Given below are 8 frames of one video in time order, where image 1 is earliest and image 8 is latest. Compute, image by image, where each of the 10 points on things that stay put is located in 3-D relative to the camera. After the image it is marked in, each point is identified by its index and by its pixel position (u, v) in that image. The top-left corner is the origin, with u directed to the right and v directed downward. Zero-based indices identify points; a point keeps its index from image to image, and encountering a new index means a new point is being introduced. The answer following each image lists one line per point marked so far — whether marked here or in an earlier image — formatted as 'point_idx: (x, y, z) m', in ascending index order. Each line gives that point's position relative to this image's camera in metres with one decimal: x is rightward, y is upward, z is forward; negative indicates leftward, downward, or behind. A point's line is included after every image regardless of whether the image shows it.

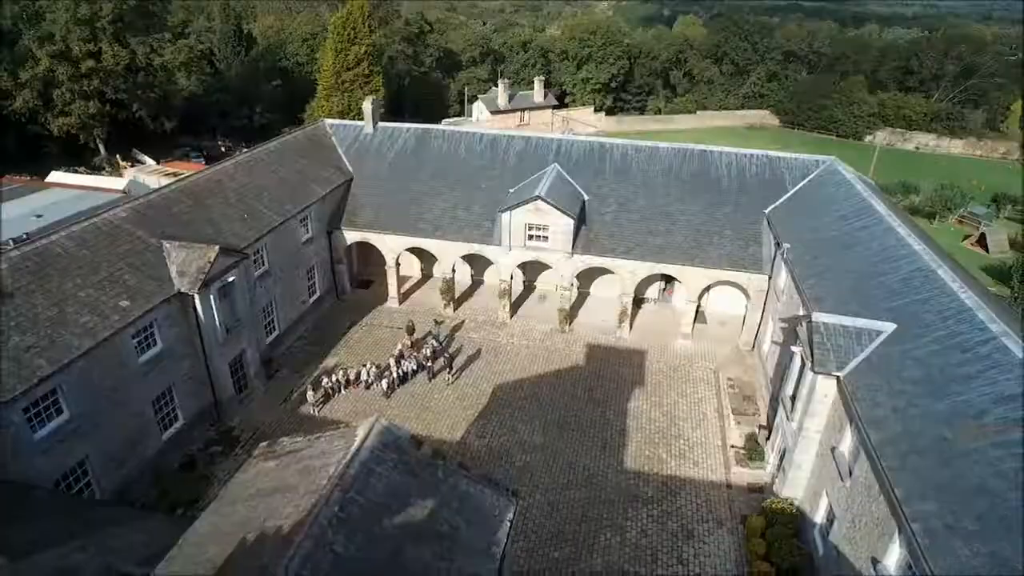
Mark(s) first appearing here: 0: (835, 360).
0: (+9.9, -2.2, +17.2) m
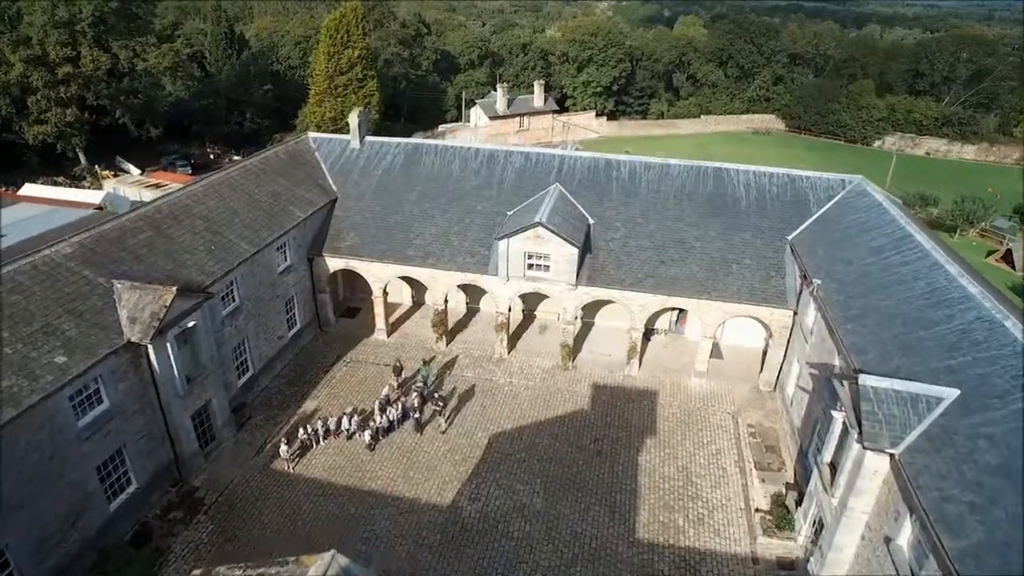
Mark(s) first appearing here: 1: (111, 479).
0: (+9.8, -3.8, +14.6) m
1: (-13.3, -6.3, +18.6) m
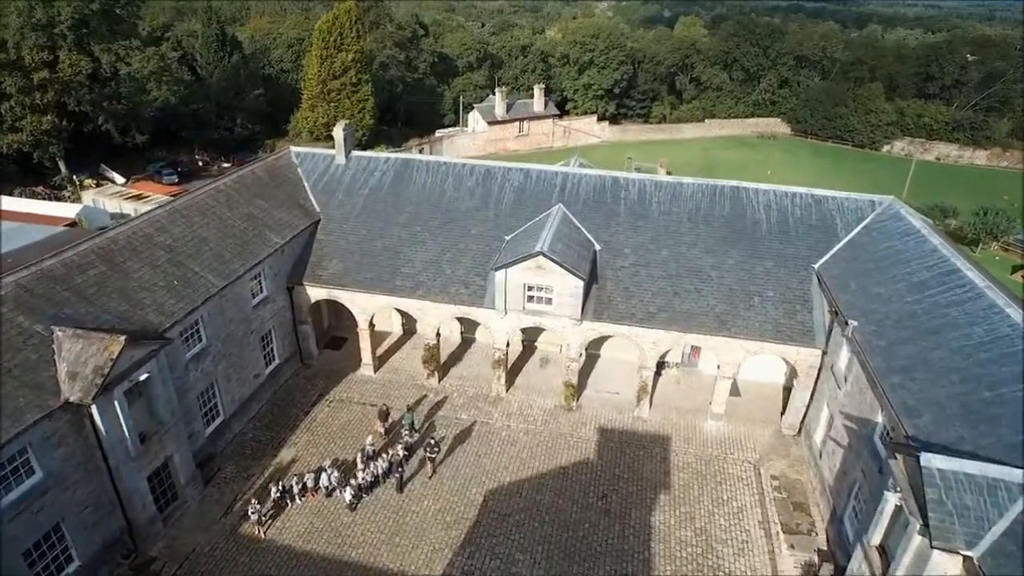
0: (+9.8, -5.3, +12.2) m
1: (-13.4, -7.8, +16.1) m
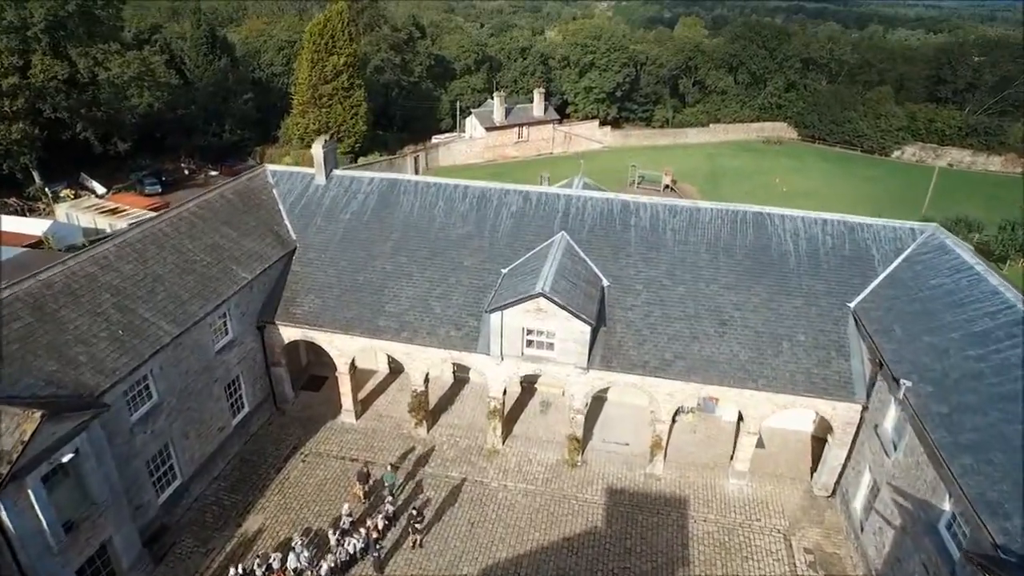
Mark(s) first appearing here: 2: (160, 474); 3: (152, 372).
0: (+9.7, -6.9, +9.4) m
1: (-13.5, -9.4, +13.3) m
2: (-12.1, -6.3, +19.1) m
3: (-11.8, -2.7, +18.3) m
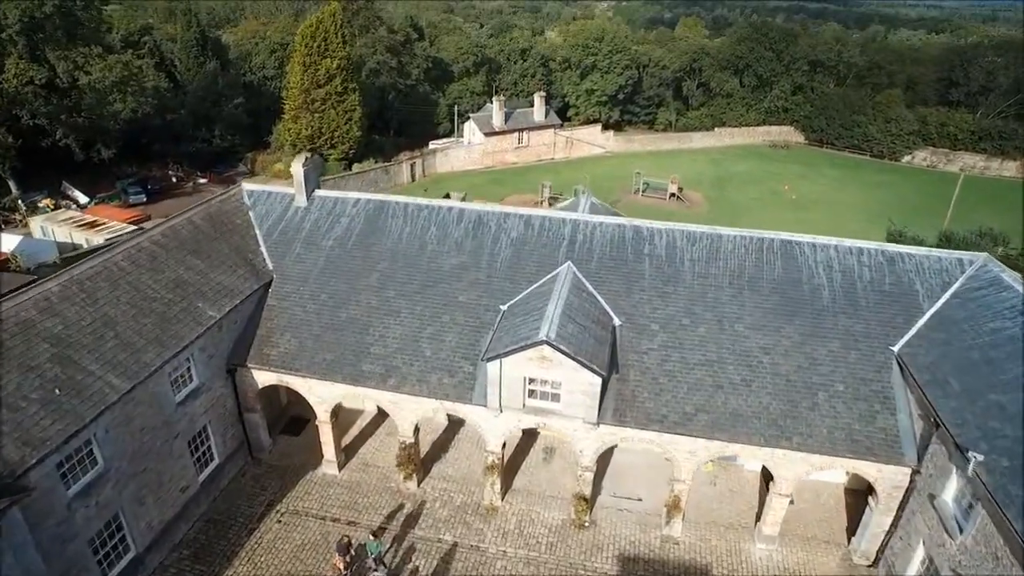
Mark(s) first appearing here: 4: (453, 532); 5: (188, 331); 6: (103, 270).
0: (+9.7, -8.3, +6.9) m
1: (-13.5, -10.9, +10.8) m
2: (-12.1, -7.8, +16.7) m
3: (-11.8, -4.2, +15.8) m
4: (-2.1, -8.6, +19.7) m
5: (-10.9, -1.4, +18.8) m
6: (-13.8, +0.6, +18.8) m
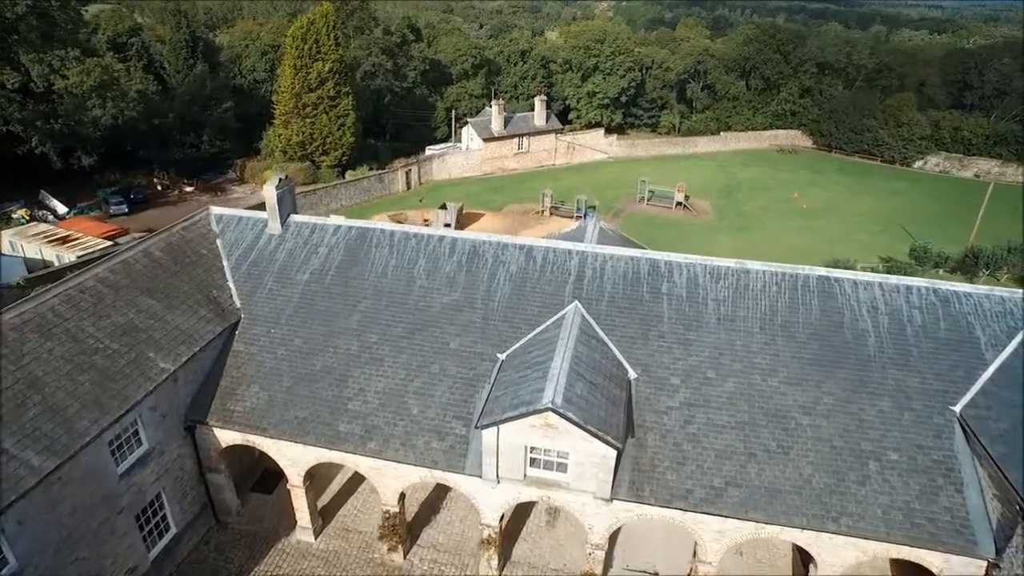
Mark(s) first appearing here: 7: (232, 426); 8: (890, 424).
0: (+9.6, -9.8, +4.3) m
1: (-13.5, -12.3, +8.2) m
2: (-12.1, -9.2, +14.0) m
3: (-11.8, -5.6, +13.1) m
4: (-2.1, -10.1, +17.1) m
5: (-11.0, -2.9, +16.2) m
6: (-13.8, -0.9, +16.1) m
7: (-8.9, -4.4, +17.8) m
8: (+11.0, -3.9, +16.2) m
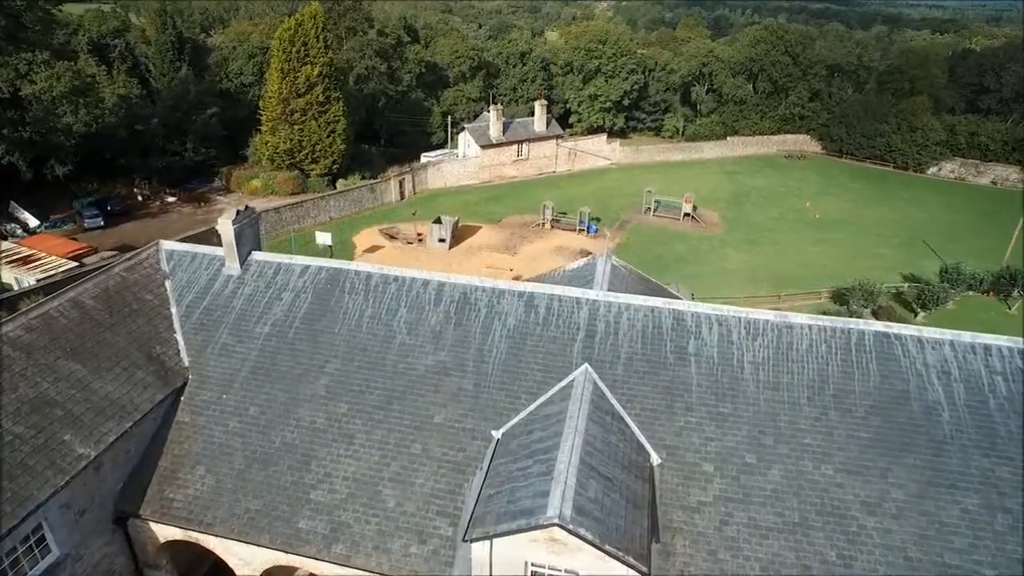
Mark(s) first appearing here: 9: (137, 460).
0: (+9.6, -11.5, +1.2) m
1: (-13.6, -14.0, +5.1) m
2: (-12.2, -10.9, +10.9) m
3: (-11.9, -7.3, +10.0) m
4: (-2.2, -11.8, +14.0) m
5: (-11.0, -4.6, +13.1) m
6: (-13.9, -2.5, +13.0) m
7: (-9.0, -6.1, +14.7) m
8: (+10.9, -5.6, +13.1) m
9: (-10.3, -4.7, +15.4) m
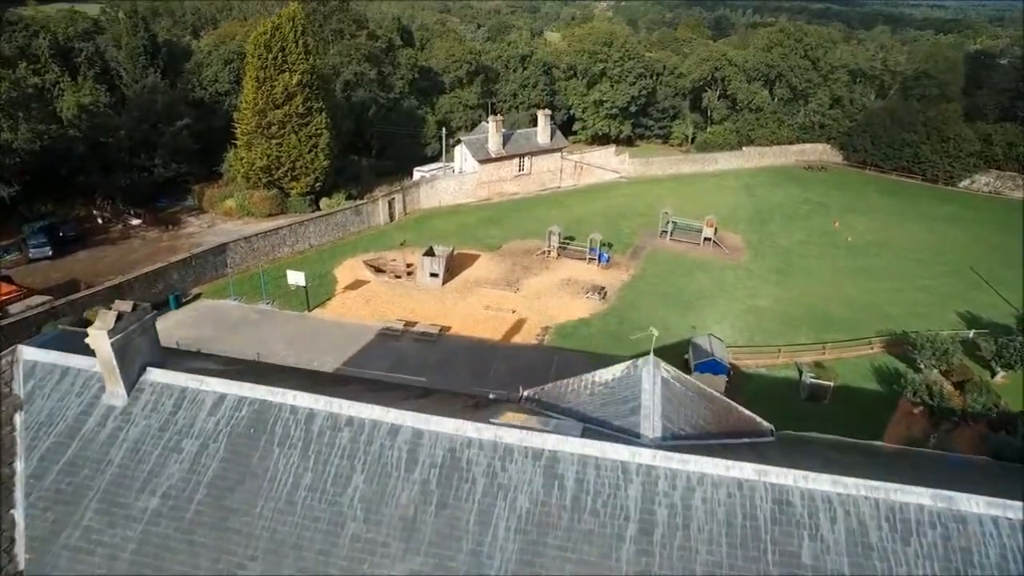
0: (+9.9, -14.7, -4.7) m
1: (-13.3, -17.2, -0.8) m
2: (-11.9, -14.1, +5.0) m
3: (-11.6, -10.5, +4.1) m
4: (-1.9, -14.9, +8.1) m
5: (-10.8, -7.7, +7.2) m
6: (-13.6, -5.7, +7.1) m
7: (-8.7, -9.2, +8.8) m
8: (+11.2, -8.8, +7.3) m
9: (-10.1, -7.9, +9.5) m
